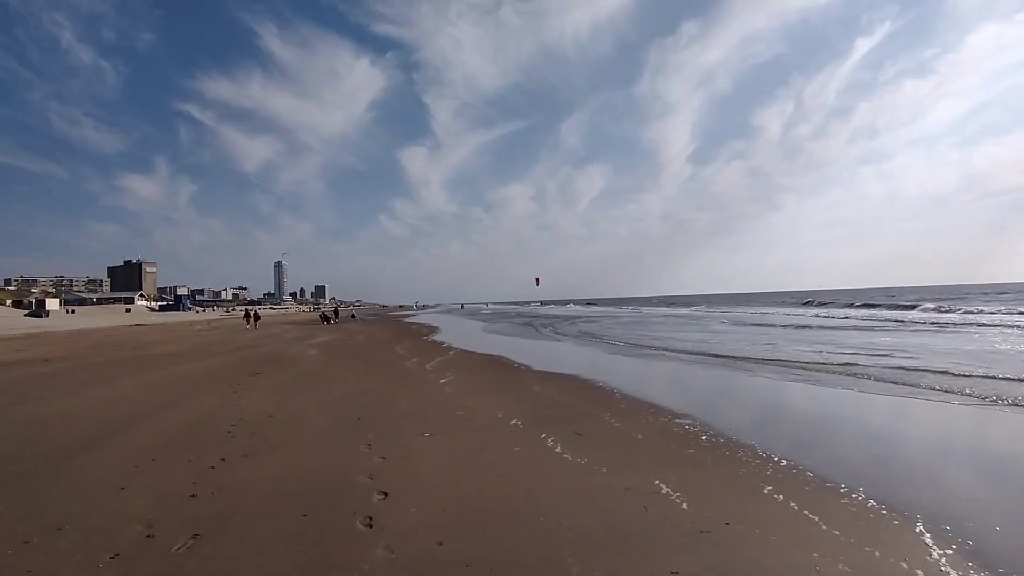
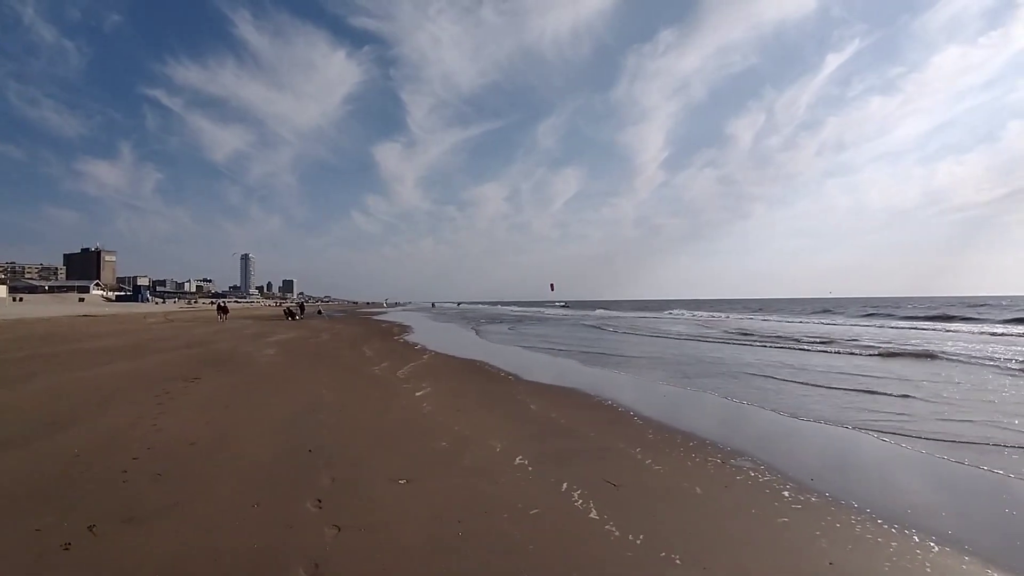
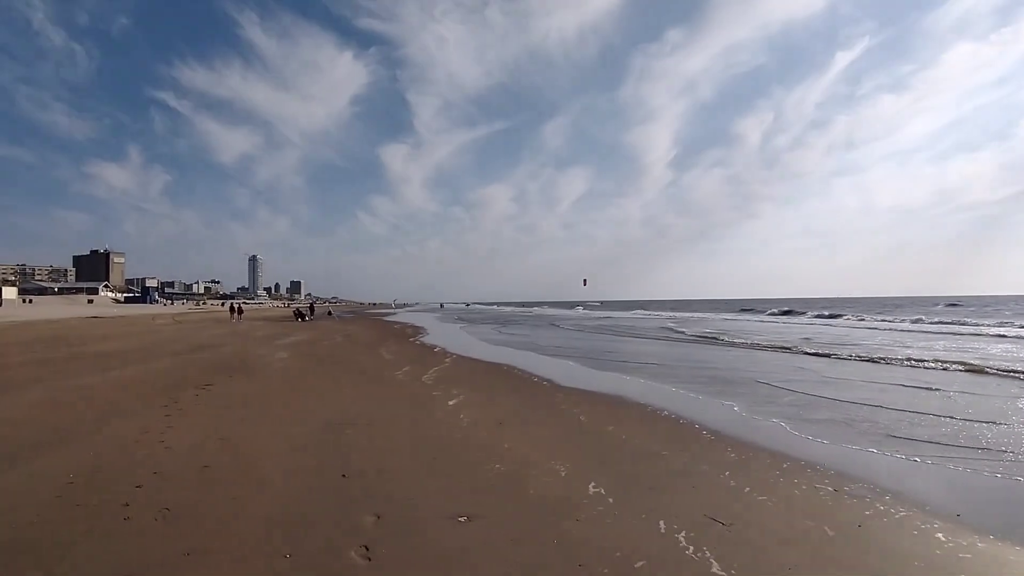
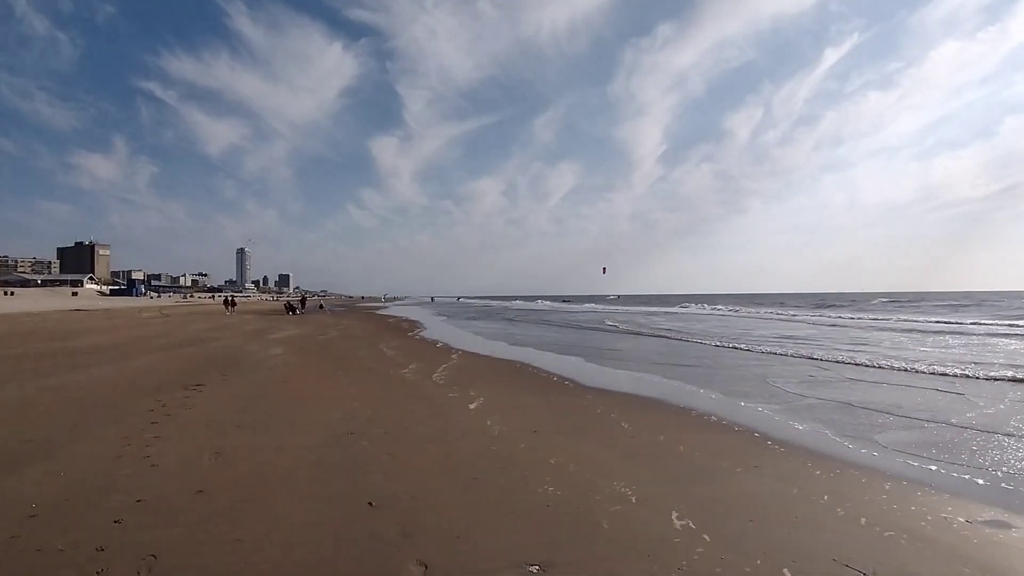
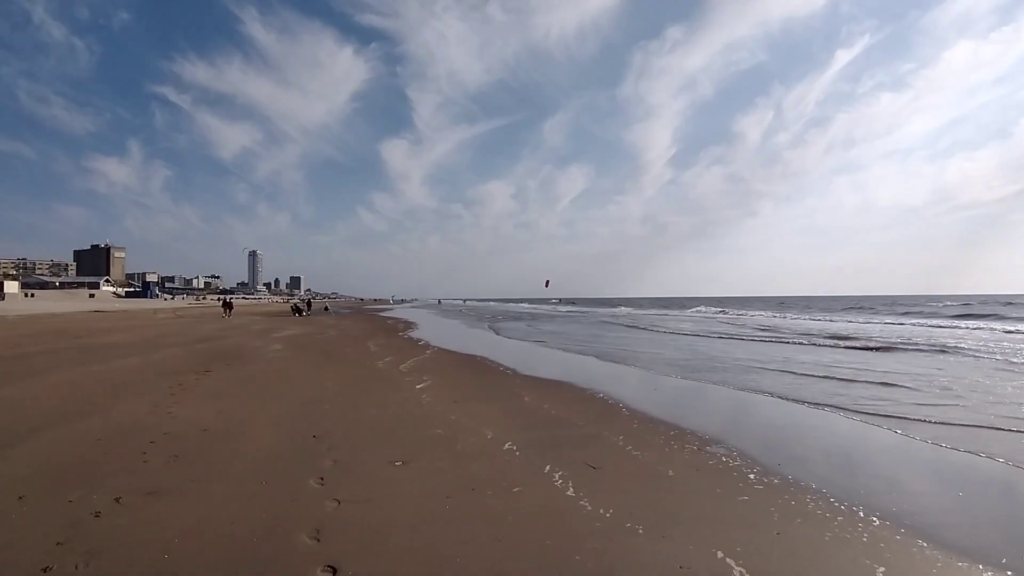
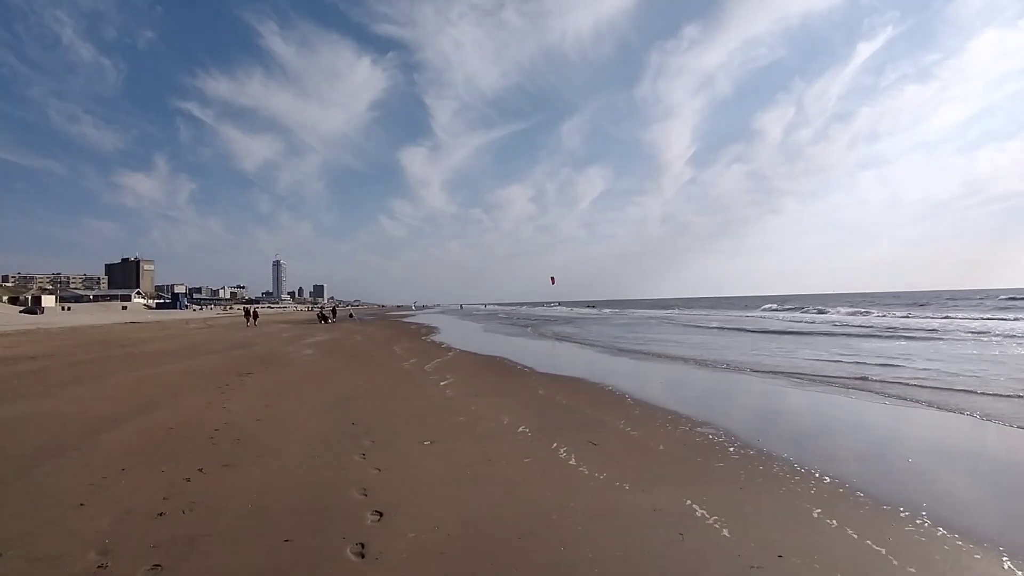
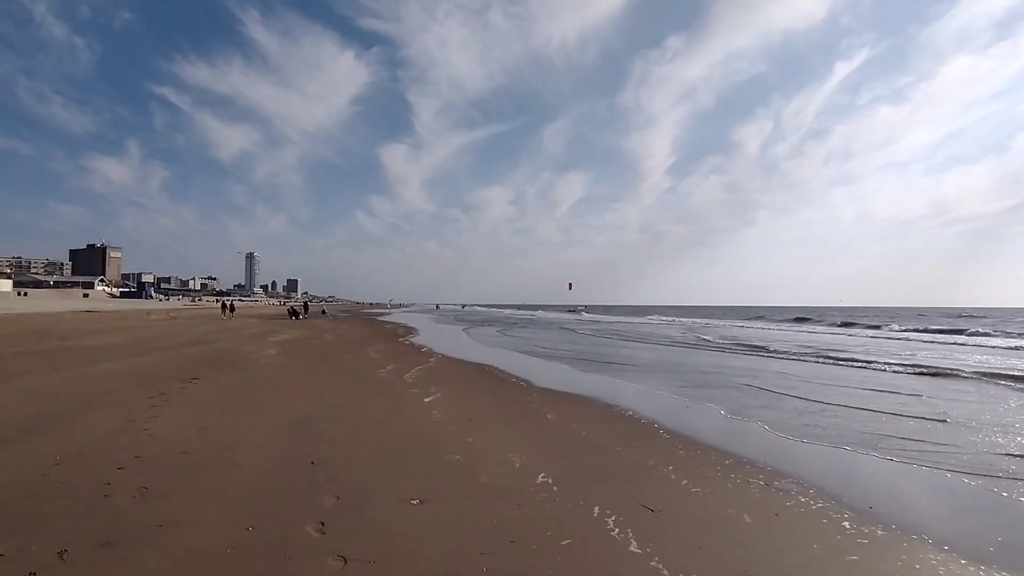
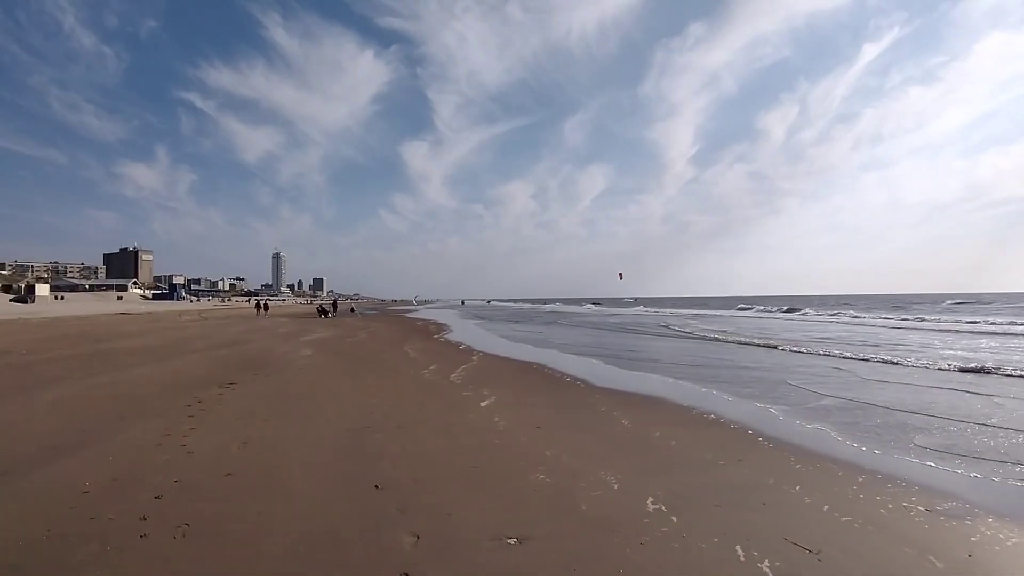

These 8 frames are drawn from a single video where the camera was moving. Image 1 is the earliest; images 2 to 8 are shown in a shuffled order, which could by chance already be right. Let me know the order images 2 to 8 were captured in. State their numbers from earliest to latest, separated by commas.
6, 5, 2, 7, 3, 8, 4
